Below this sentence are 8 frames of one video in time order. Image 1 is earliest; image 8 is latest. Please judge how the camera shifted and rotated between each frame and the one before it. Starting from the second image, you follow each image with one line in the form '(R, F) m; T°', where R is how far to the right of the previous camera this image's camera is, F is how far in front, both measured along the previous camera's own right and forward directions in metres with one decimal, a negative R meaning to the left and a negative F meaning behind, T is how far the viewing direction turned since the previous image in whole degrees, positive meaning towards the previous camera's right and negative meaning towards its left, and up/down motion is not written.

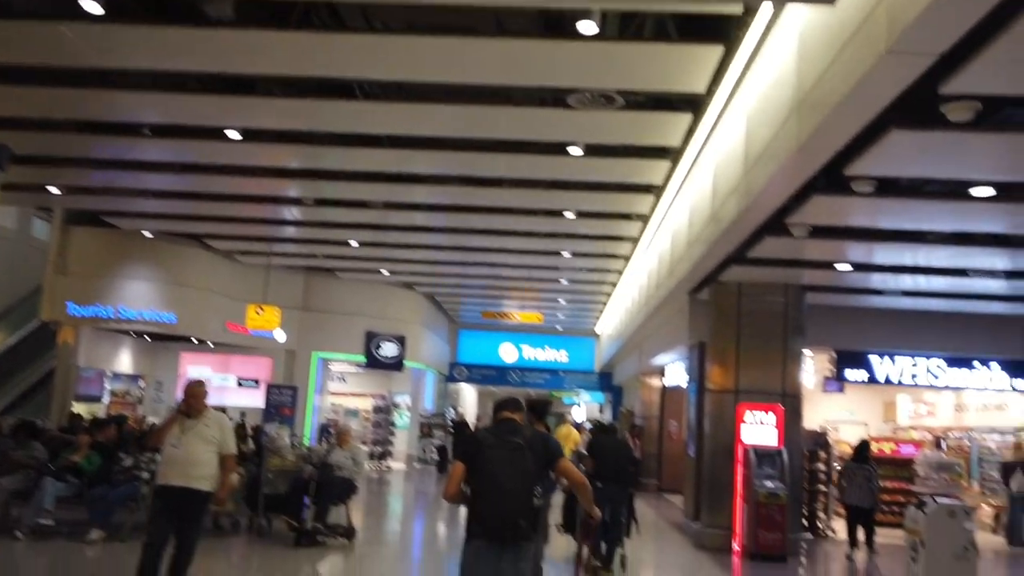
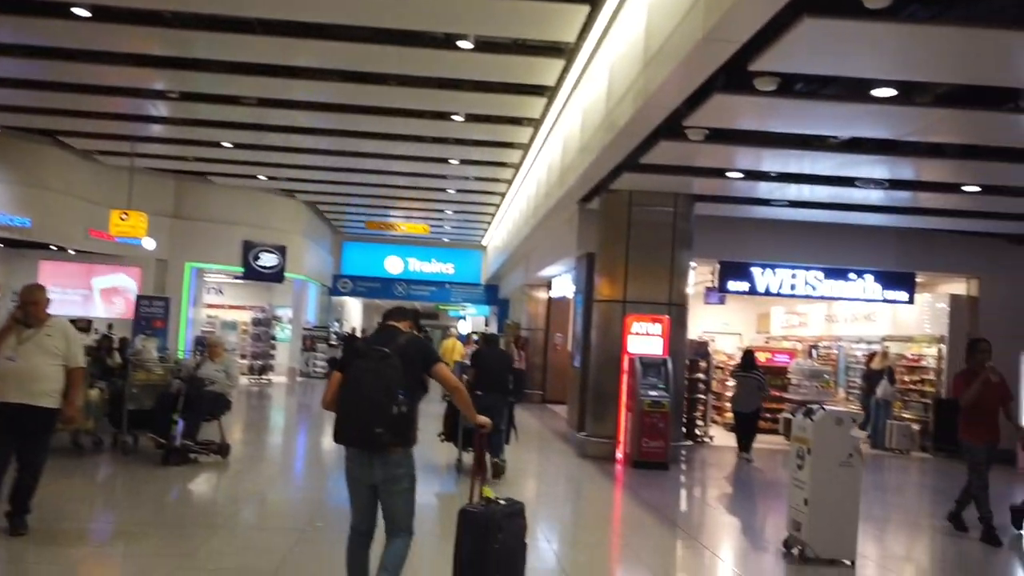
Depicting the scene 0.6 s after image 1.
(0.0, +0.4) m; +7°
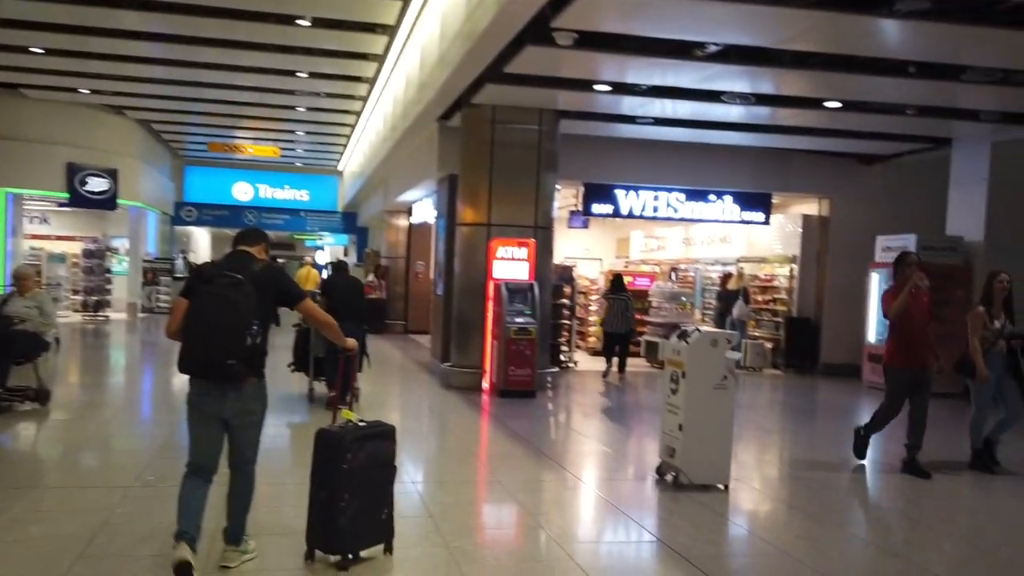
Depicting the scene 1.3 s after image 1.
(0.0, +0.6) m; +9°
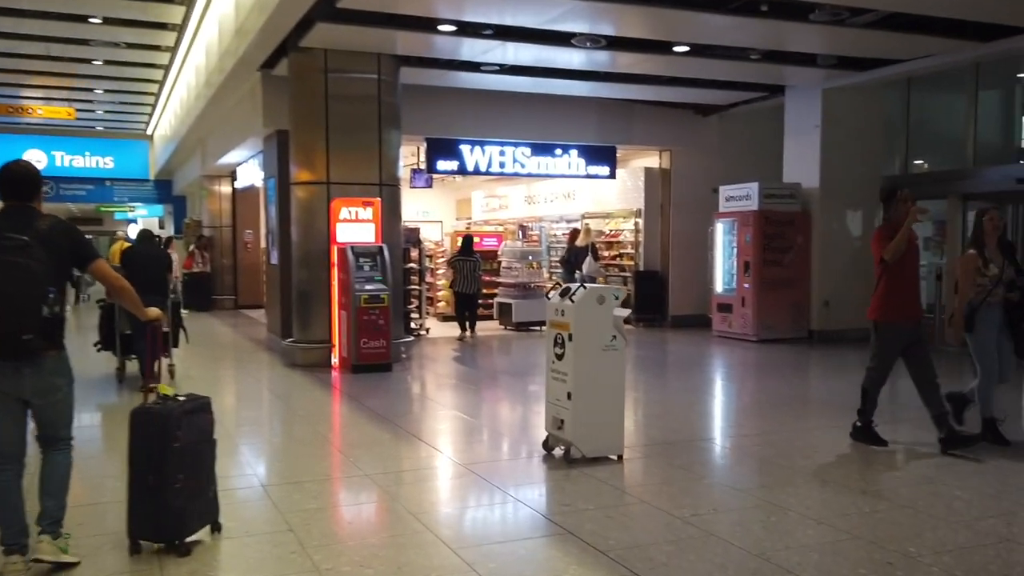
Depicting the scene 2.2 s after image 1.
(-0.2, +0.6) m; +11°
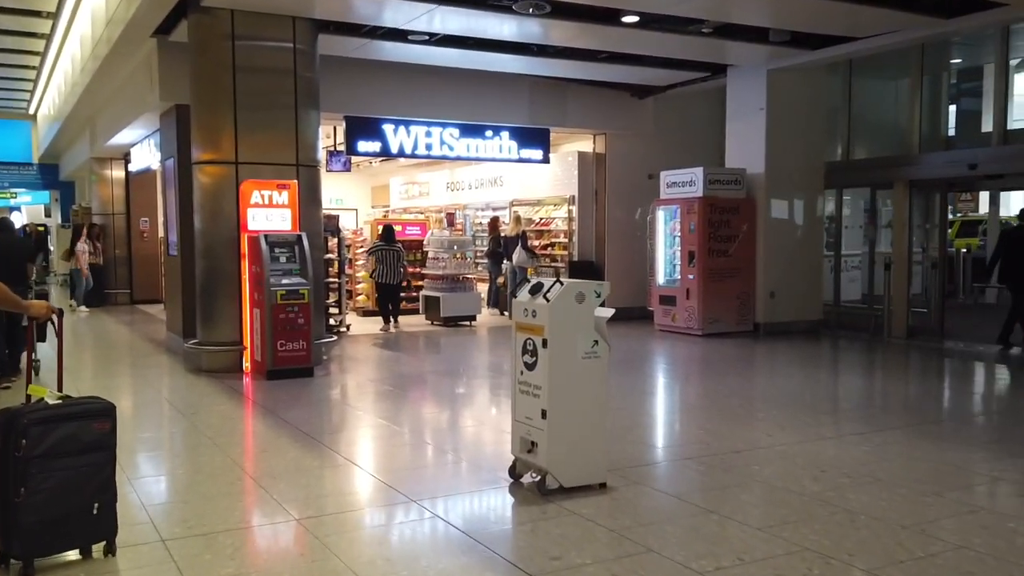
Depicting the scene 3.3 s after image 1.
(-0.2, +0.8) m; +6°
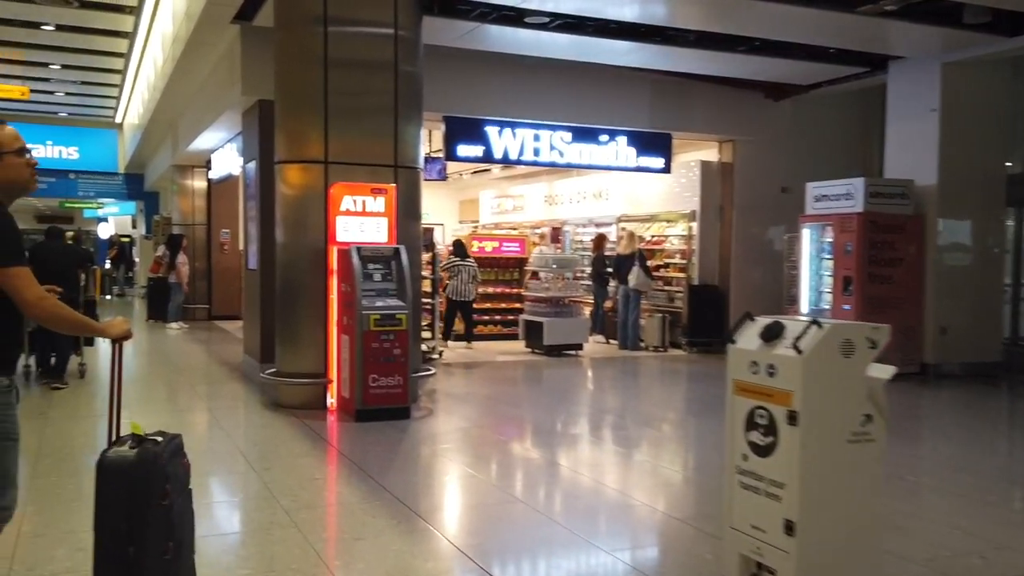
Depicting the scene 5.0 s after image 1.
(-0.5, +1.3) m; -5°
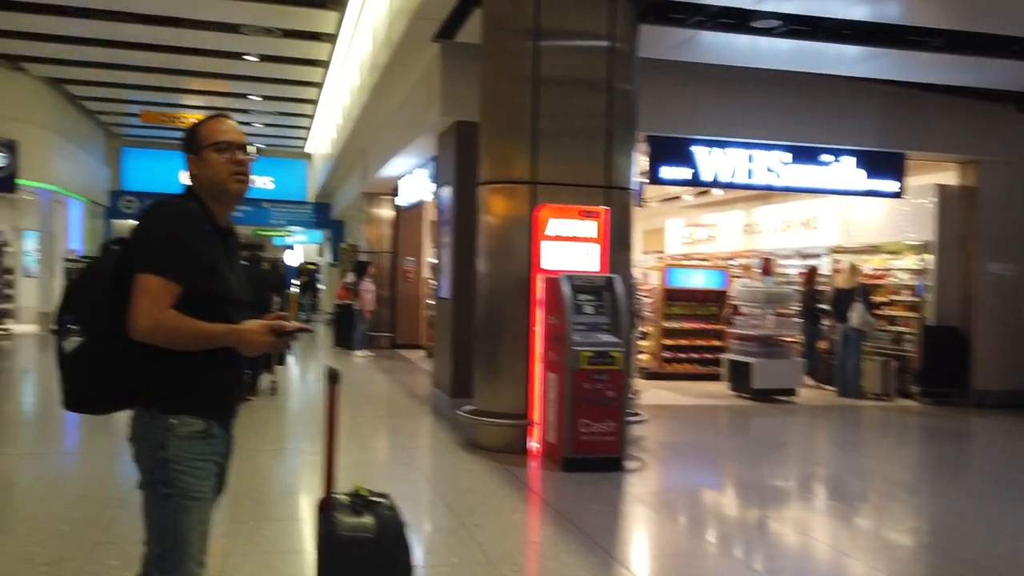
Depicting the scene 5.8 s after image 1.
(-0.4, +0.6) m; -11°
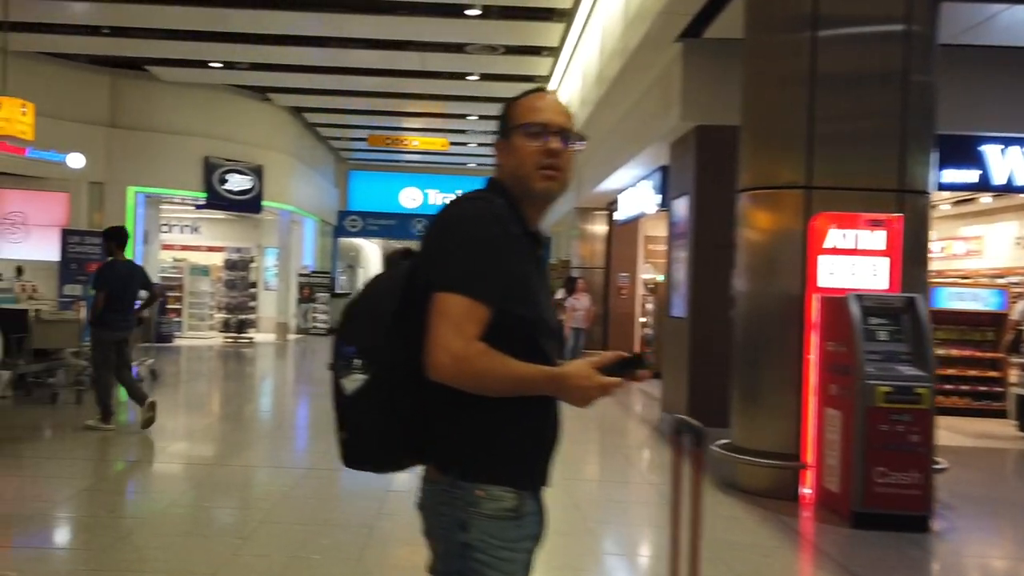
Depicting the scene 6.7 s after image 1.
(-0.4, +0.5) m; -13°
